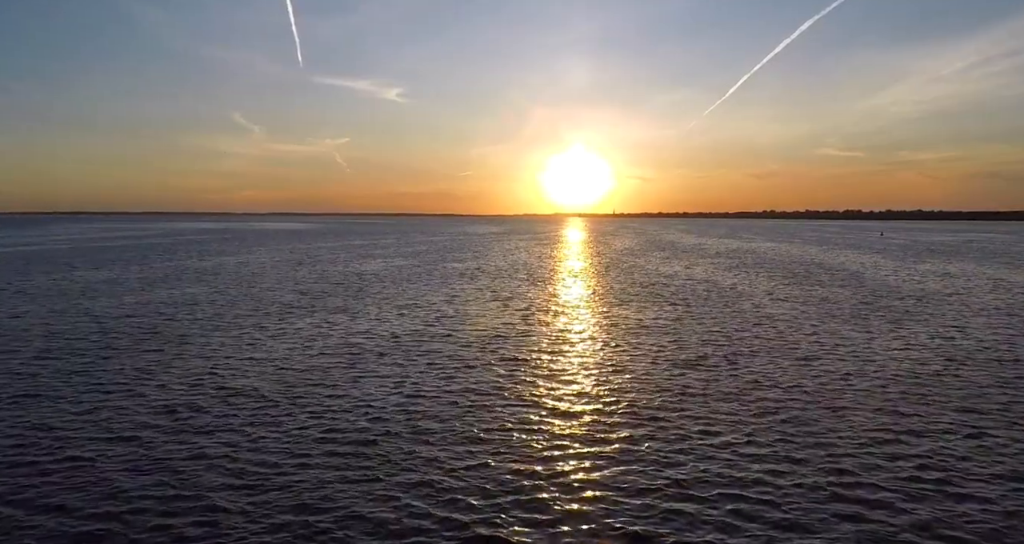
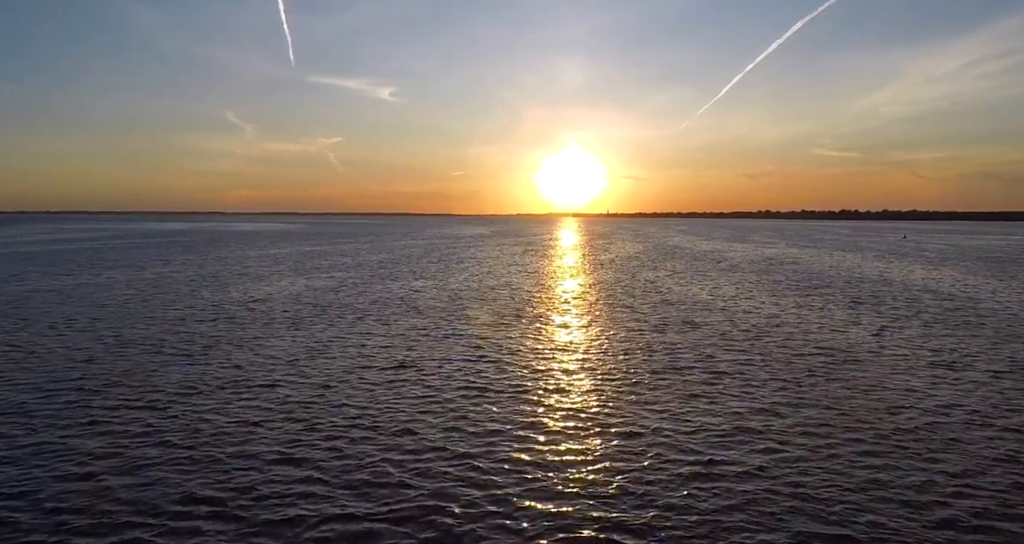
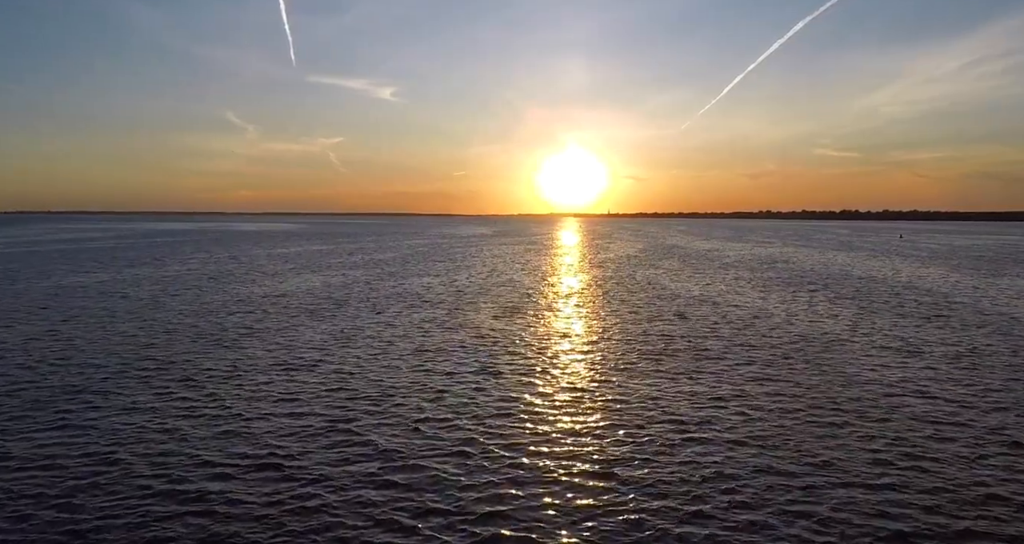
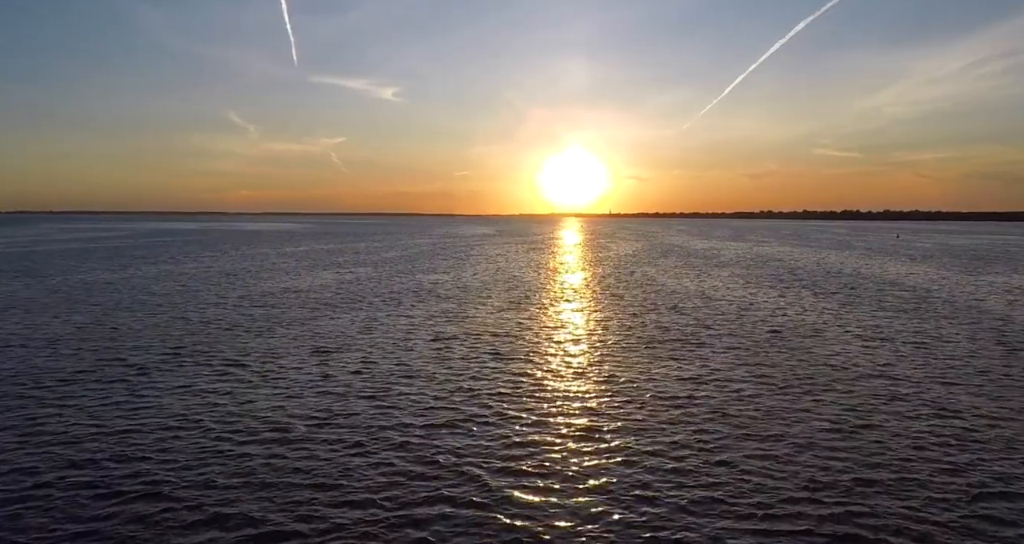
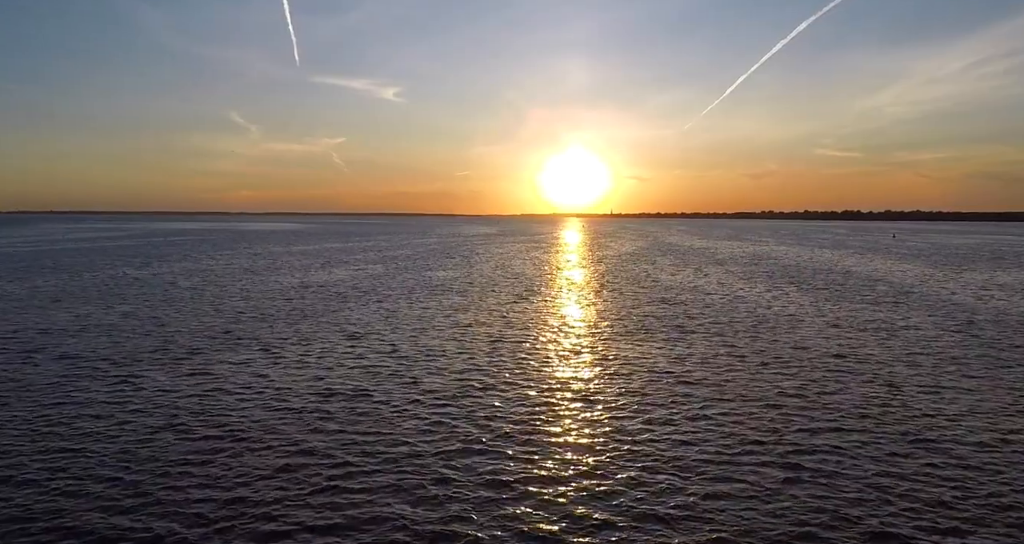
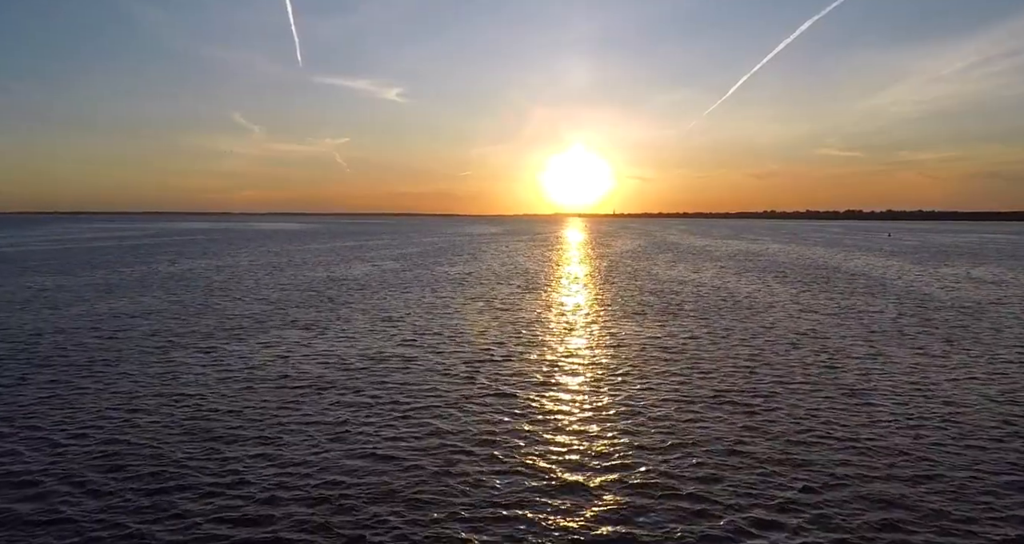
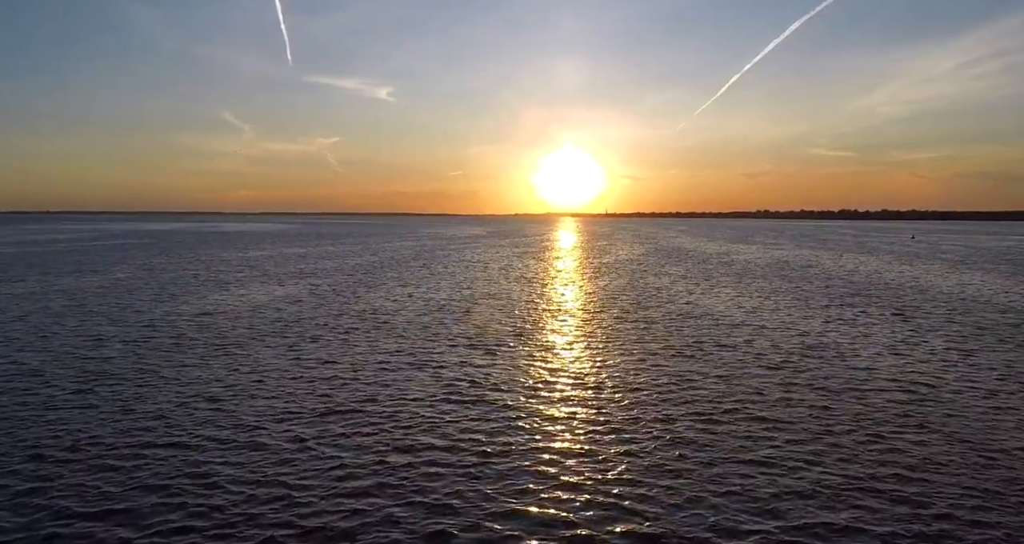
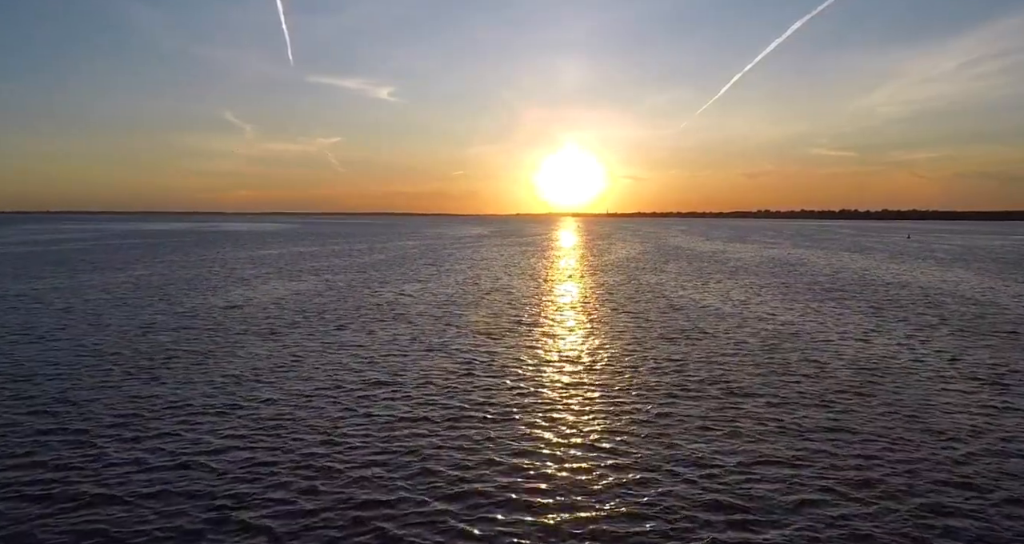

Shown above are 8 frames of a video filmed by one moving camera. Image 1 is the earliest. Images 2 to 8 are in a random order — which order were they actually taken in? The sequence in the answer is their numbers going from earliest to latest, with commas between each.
6, 5, 4, 3, 2, 8, 7
